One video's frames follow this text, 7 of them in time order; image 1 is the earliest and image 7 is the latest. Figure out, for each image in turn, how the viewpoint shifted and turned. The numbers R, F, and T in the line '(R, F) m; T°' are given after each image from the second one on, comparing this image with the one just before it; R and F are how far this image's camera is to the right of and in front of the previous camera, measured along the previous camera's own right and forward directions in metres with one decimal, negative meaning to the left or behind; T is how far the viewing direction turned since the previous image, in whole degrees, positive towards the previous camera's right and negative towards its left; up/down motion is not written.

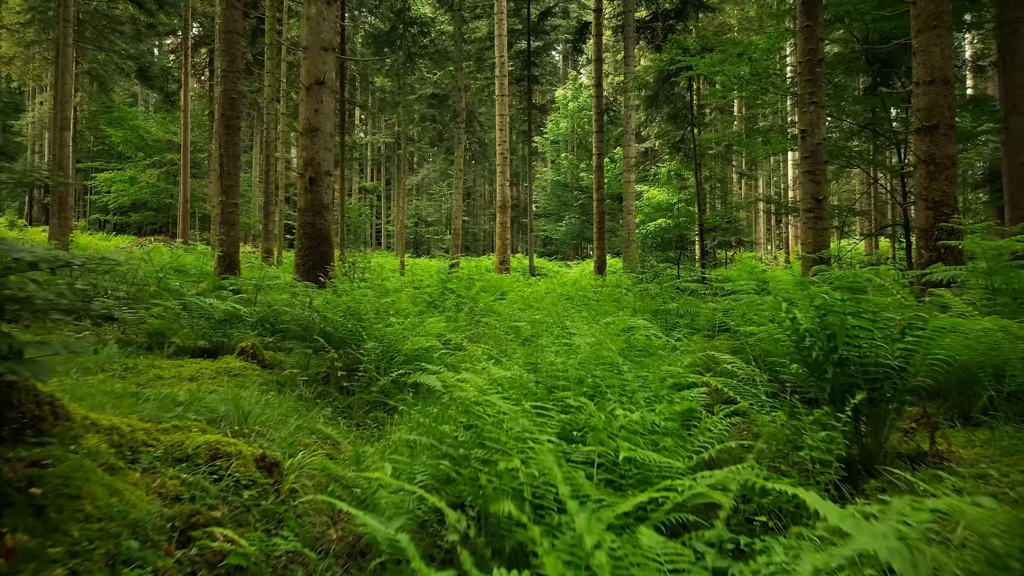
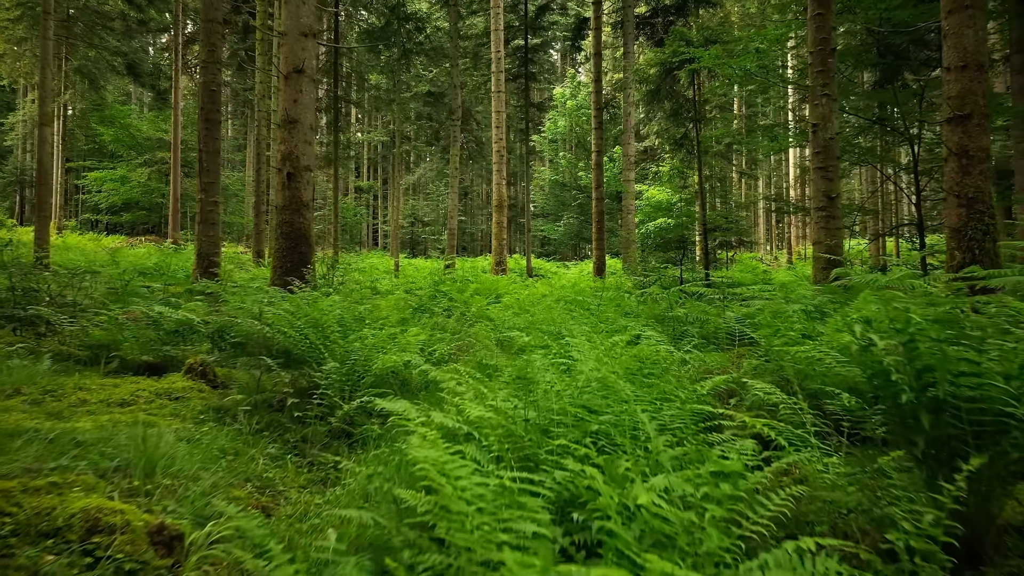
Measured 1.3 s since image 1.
(0.0, +0.6) m; 0°
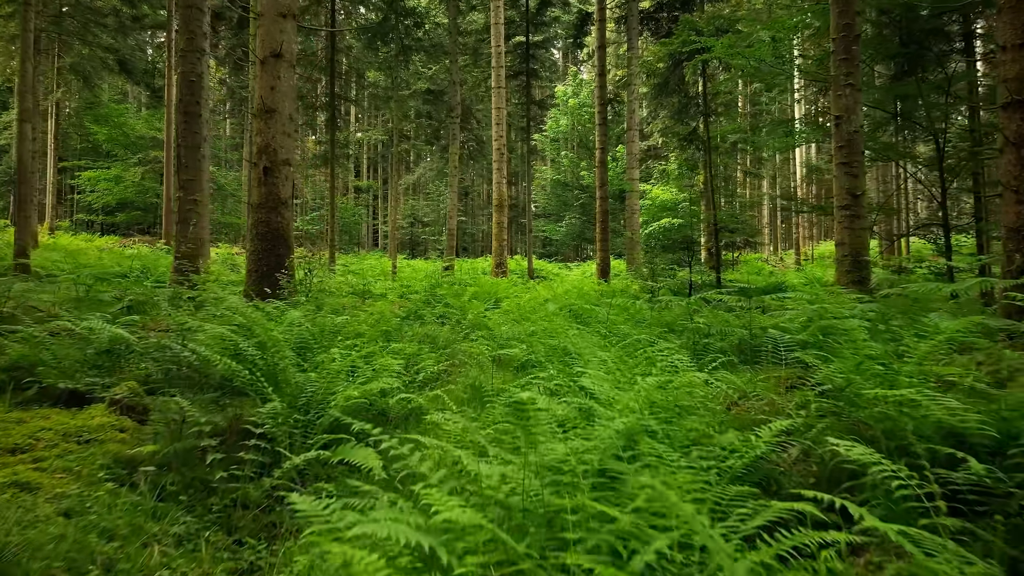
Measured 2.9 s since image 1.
(0.0, +0.7) m; 0°
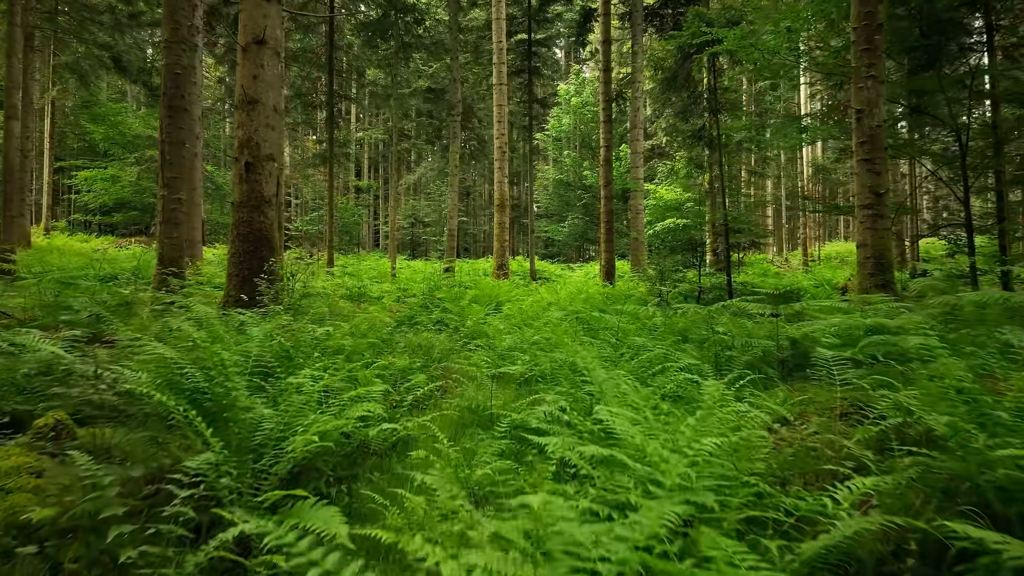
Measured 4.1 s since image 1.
(0.0, +0.5) m; 0°
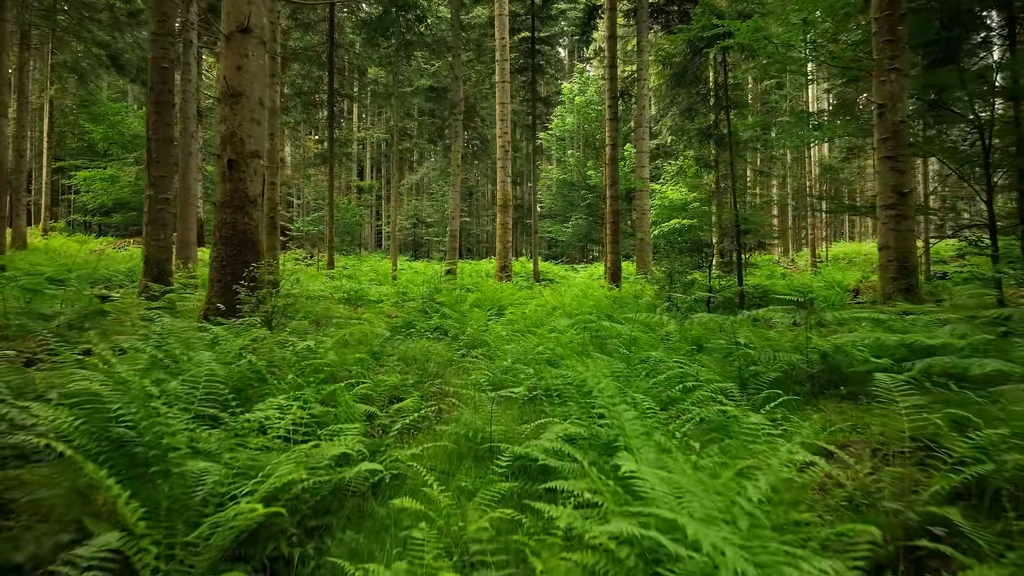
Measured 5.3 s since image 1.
(0.0, +0.4) m; 0°
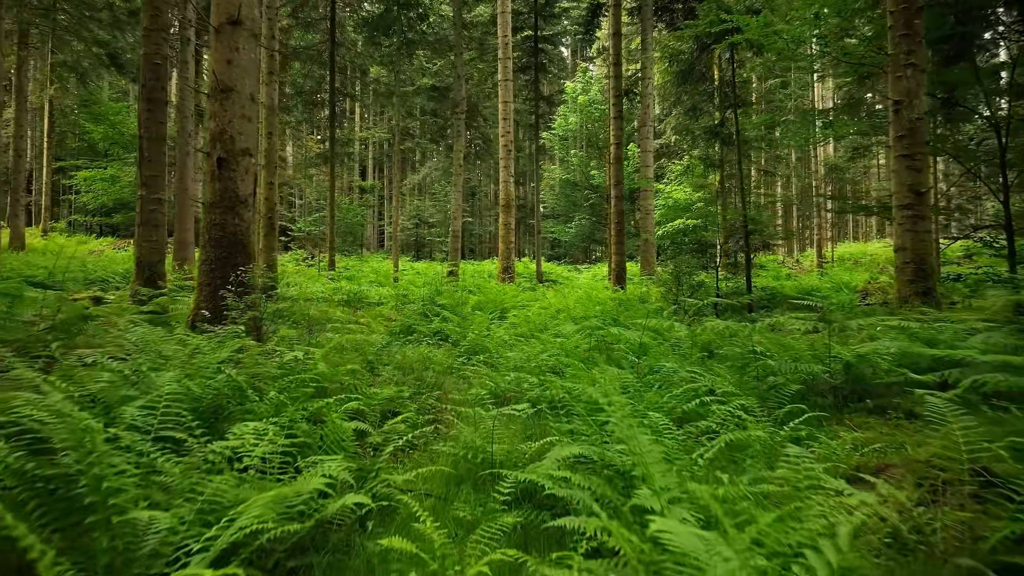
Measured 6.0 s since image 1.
(0.0, +0.3) m; 0°
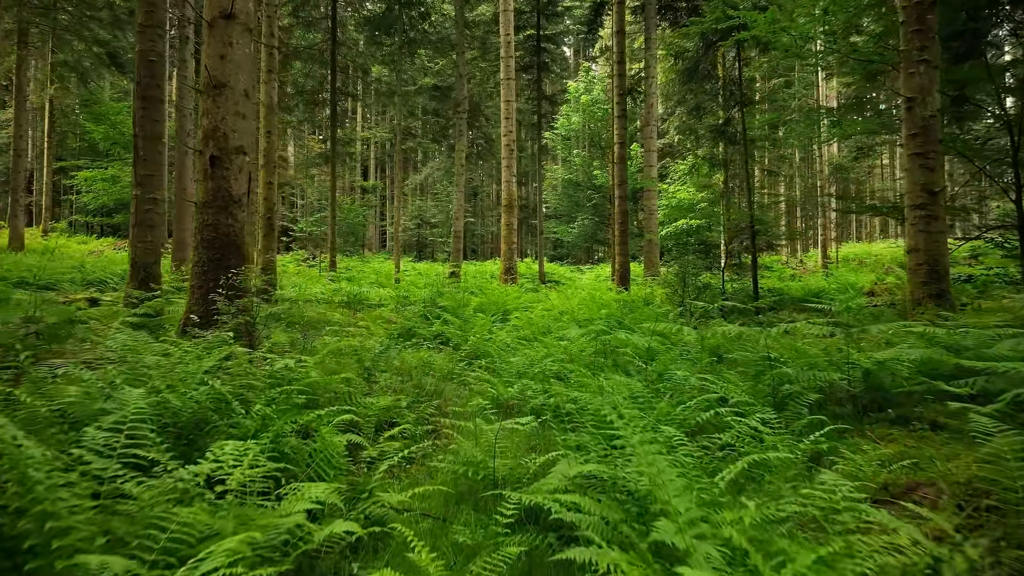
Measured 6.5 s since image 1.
(0.0, +0.2) m; 0°
